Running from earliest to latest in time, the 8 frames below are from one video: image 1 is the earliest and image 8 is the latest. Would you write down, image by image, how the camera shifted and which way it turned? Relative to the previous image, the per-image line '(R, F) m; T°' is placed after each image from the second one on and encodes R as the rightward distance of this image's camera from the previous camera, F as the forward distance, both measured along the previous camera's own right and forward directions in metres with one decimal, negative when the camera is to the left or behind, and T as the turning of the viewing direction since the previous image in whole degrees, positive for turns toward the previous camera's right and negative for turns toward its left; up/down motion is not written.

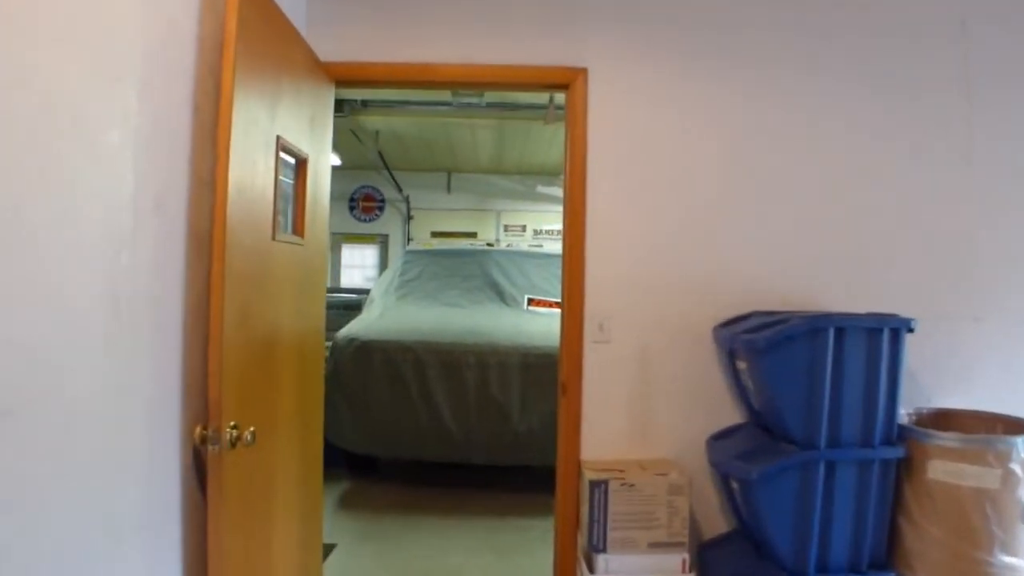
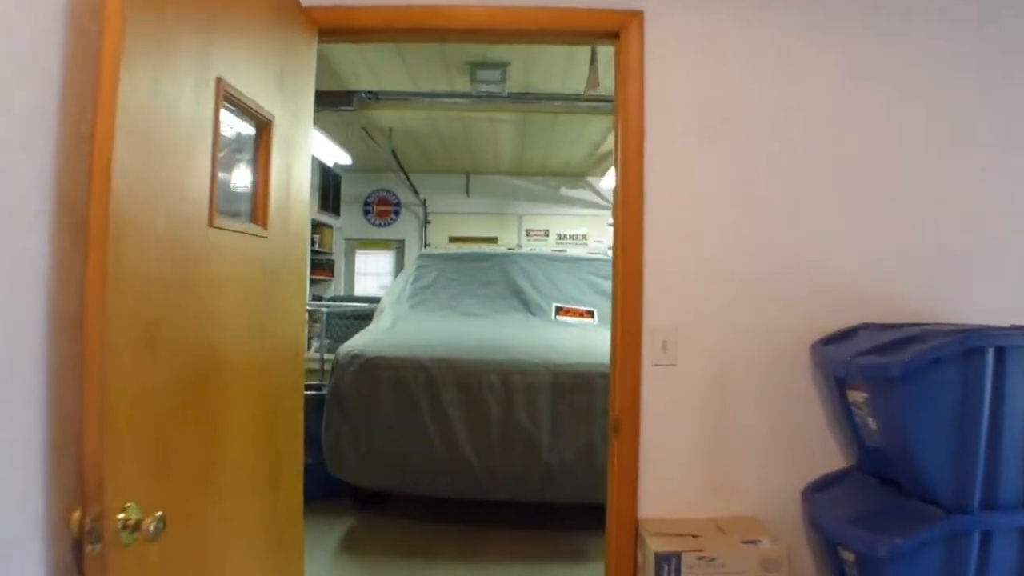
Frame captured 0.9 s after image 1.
(0.0, +0.5) m; -1°
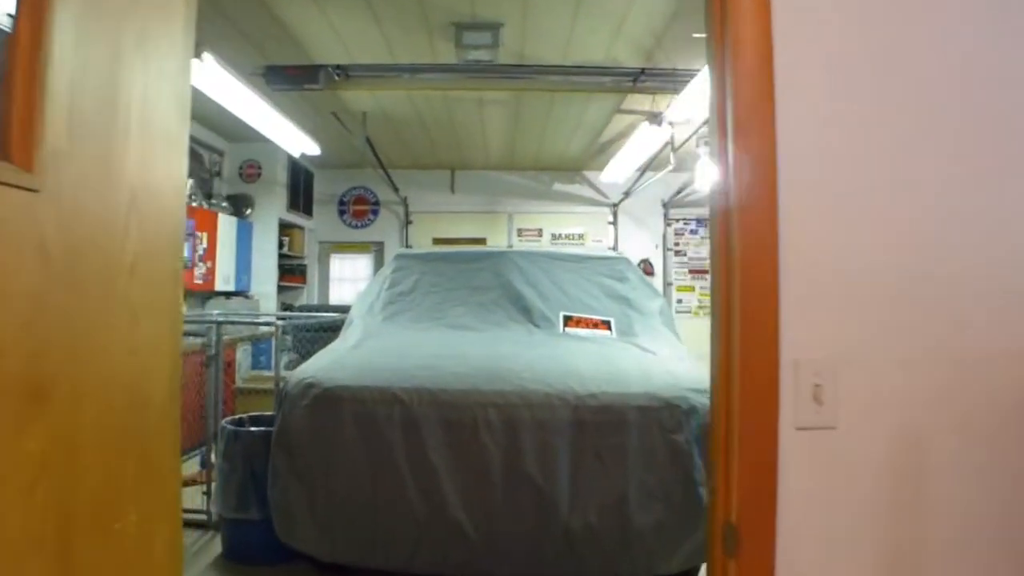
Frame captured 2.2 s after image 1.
(-0.1, +0.8) m; +1°
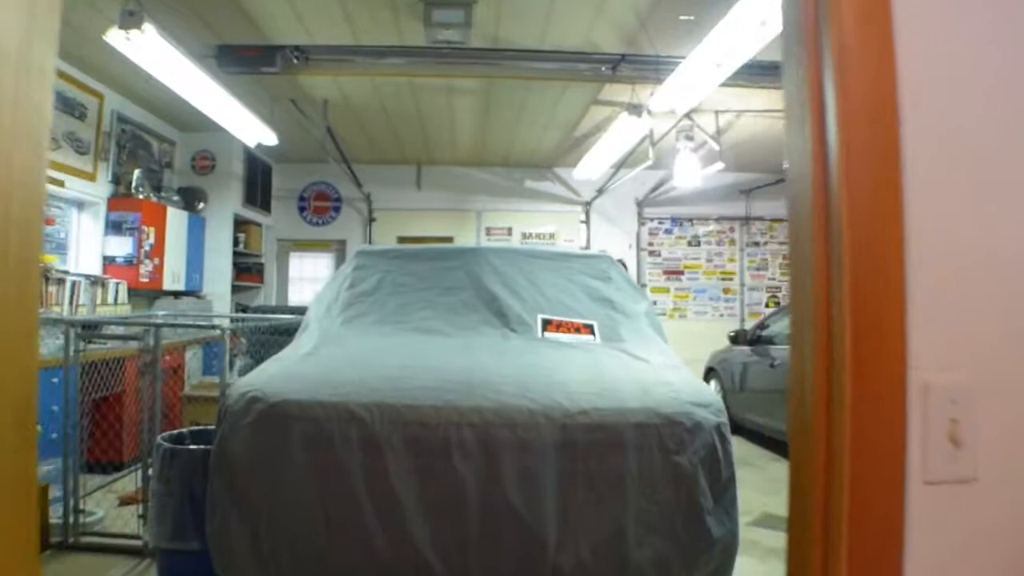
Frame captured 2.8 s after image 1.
(0.0, +0.3) m; +3°
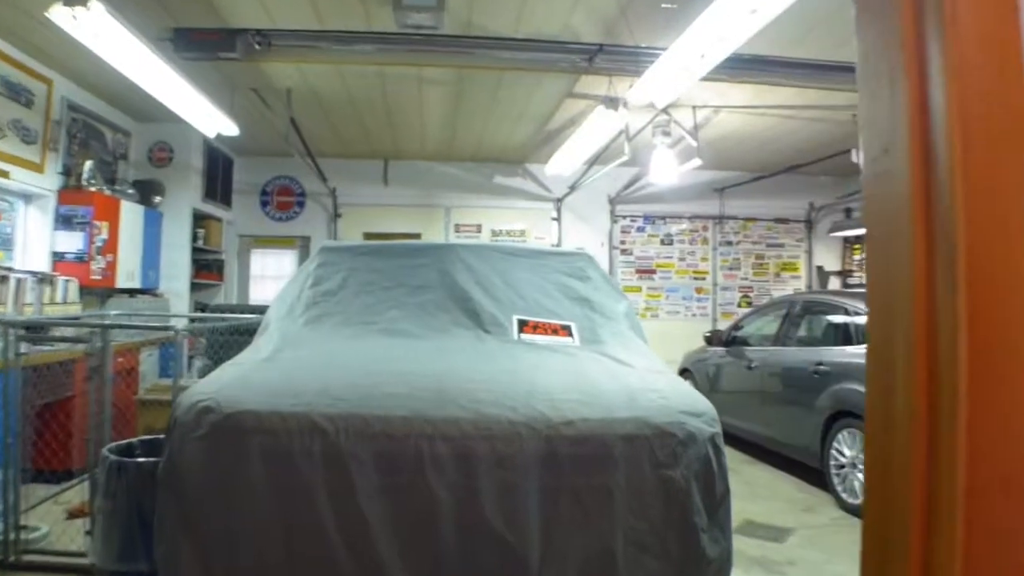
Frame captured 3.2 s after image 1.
(0.0, +0.2) m; +2°
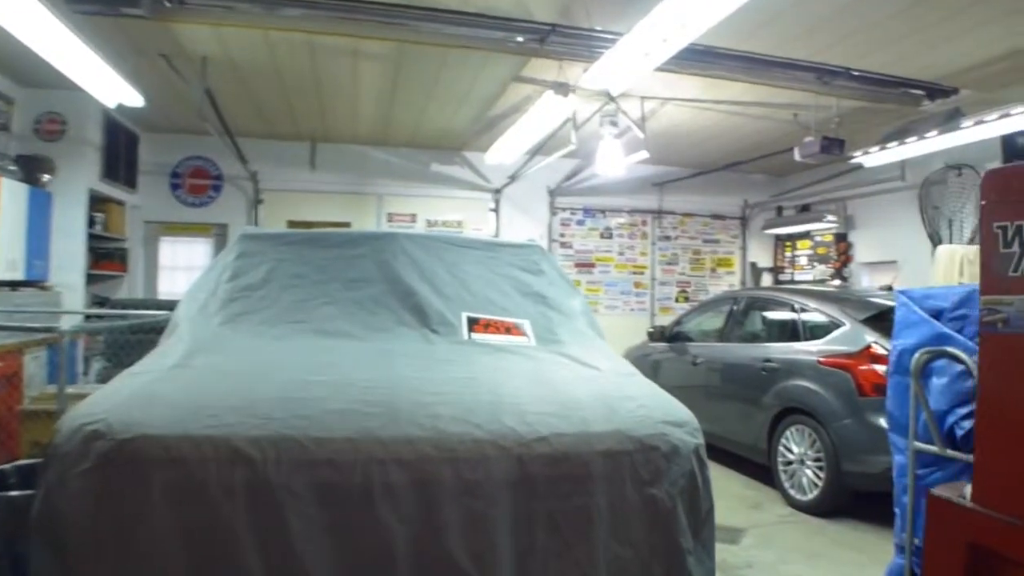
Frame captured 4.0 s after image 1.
(-0.1, +0.3) m; +6°
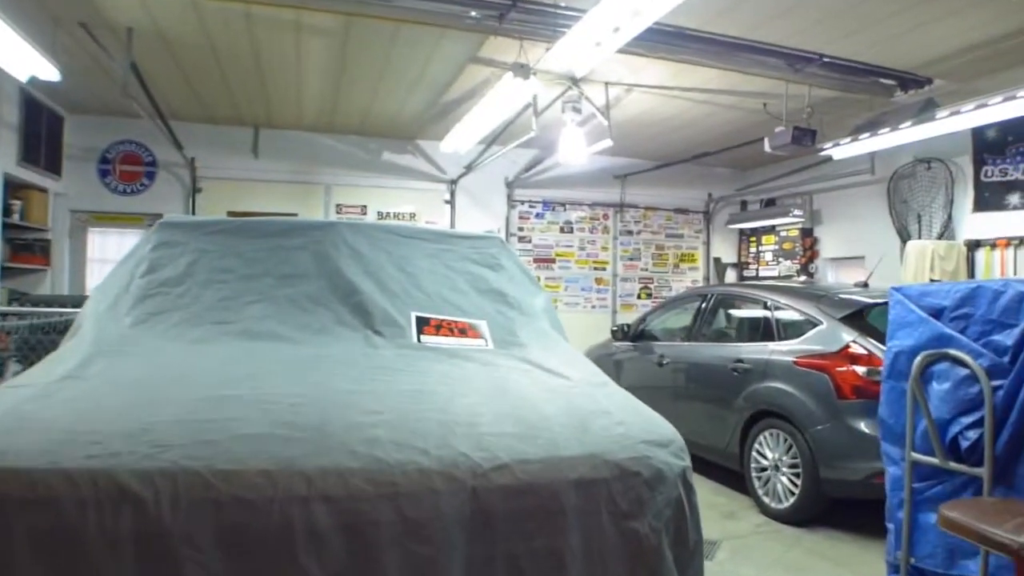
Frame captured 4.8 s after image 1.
(0.0, +0.3) m; +3°
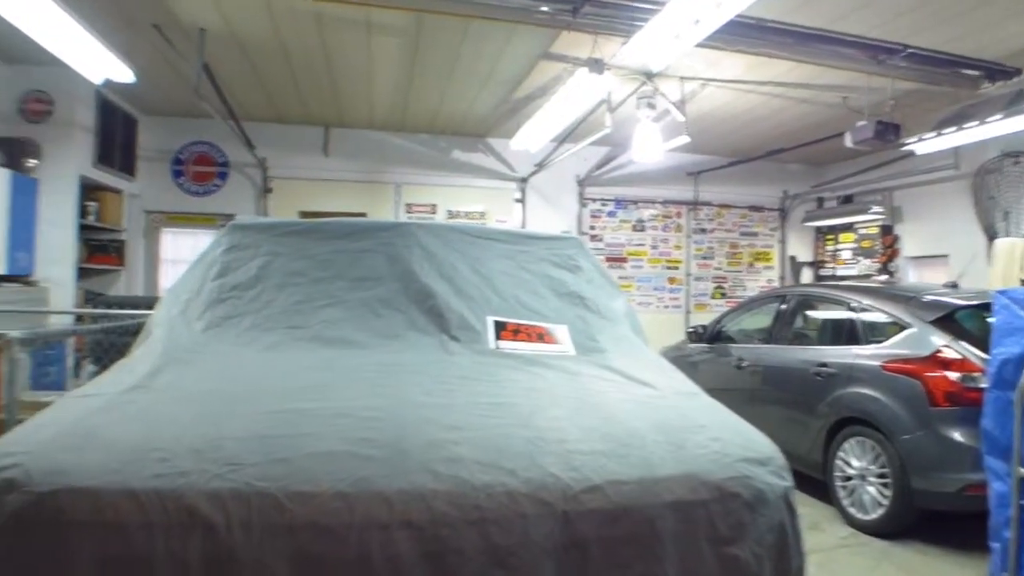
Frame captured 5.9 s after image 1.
(-0.1, +0.1) m; -5°
